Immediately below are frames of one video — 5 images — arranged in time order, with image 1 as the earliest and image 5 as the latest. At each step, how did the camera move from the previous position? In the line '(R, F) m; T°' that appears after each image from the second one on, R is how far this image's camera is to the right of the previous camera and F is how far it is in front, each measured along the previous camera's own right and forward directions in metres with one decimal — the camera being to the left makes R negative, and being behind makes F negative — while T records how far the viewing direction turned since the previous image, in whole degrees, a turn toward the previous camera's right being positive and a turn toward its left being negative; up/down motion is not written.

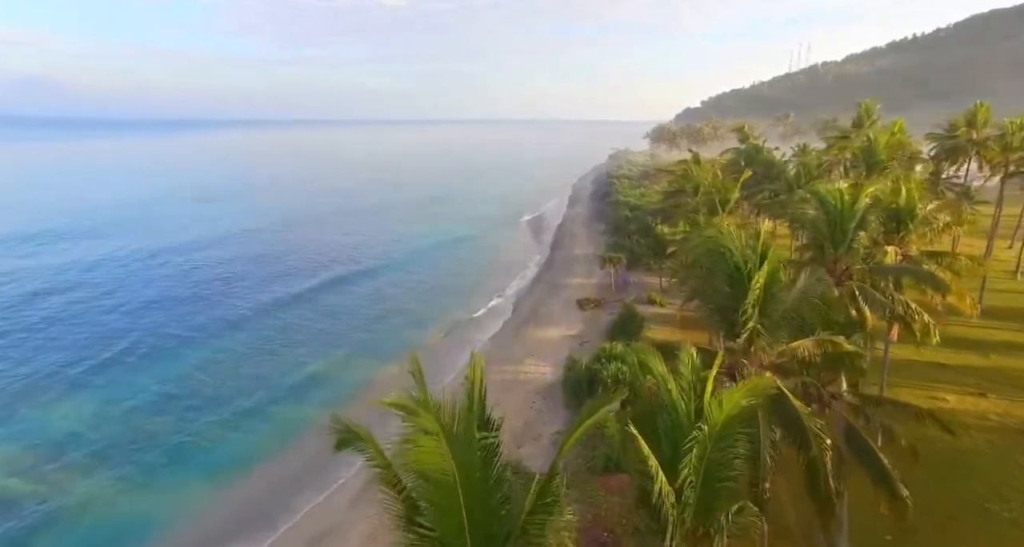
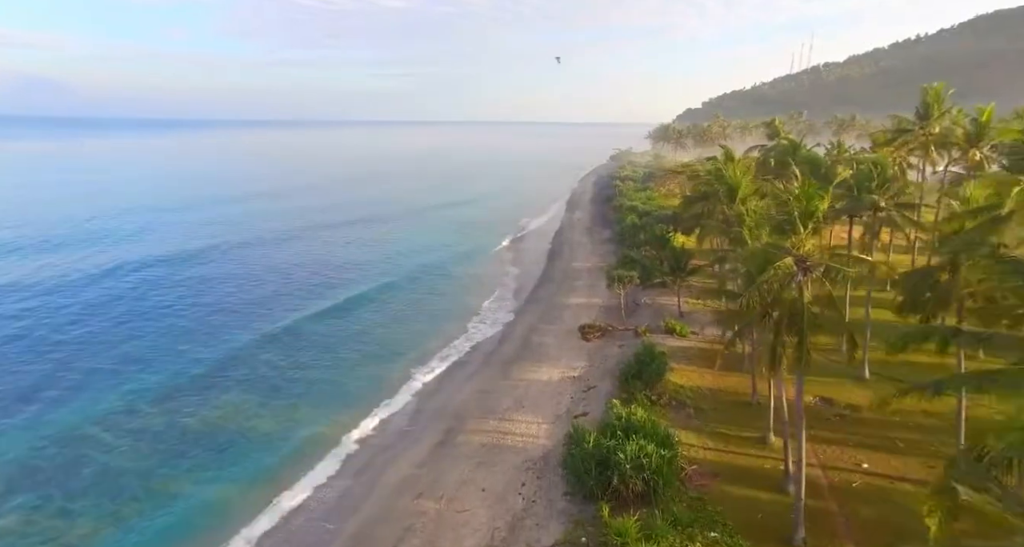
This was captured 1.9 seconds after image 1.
(+0.7, +7.2) m; 0°
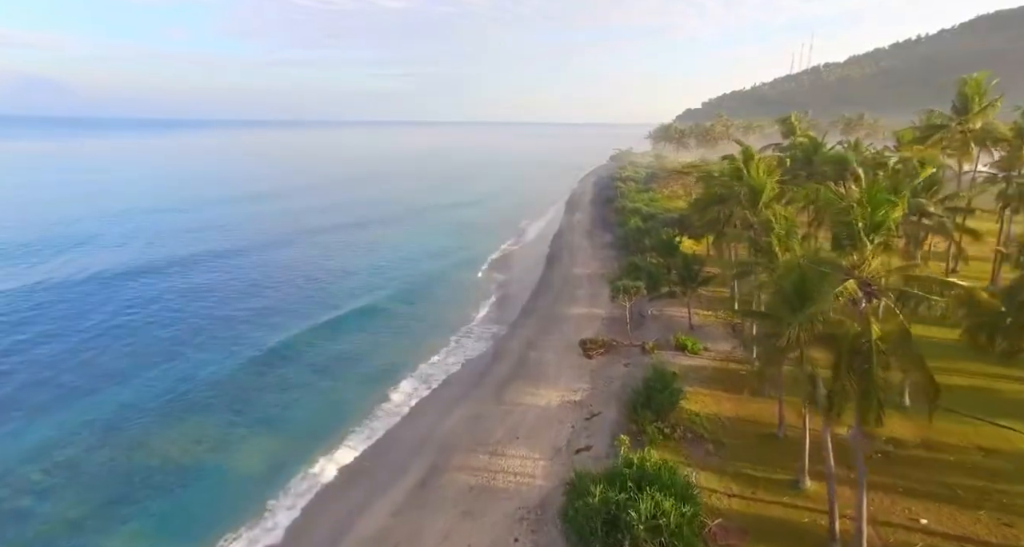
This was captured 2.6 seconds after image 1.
(+0.3, +3.0) m; 0°
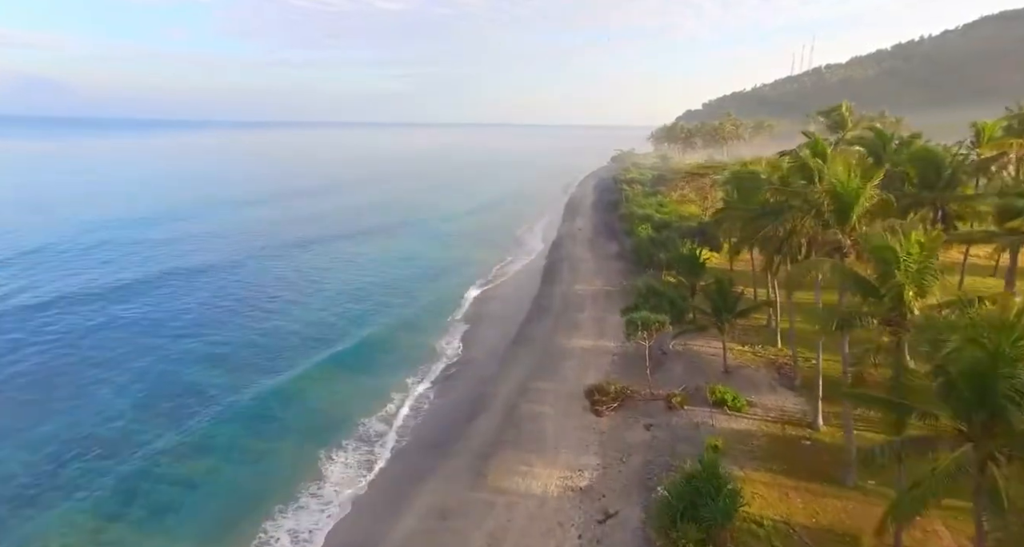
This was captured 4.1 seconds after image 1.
(+0.5, +7.0) m; 0°
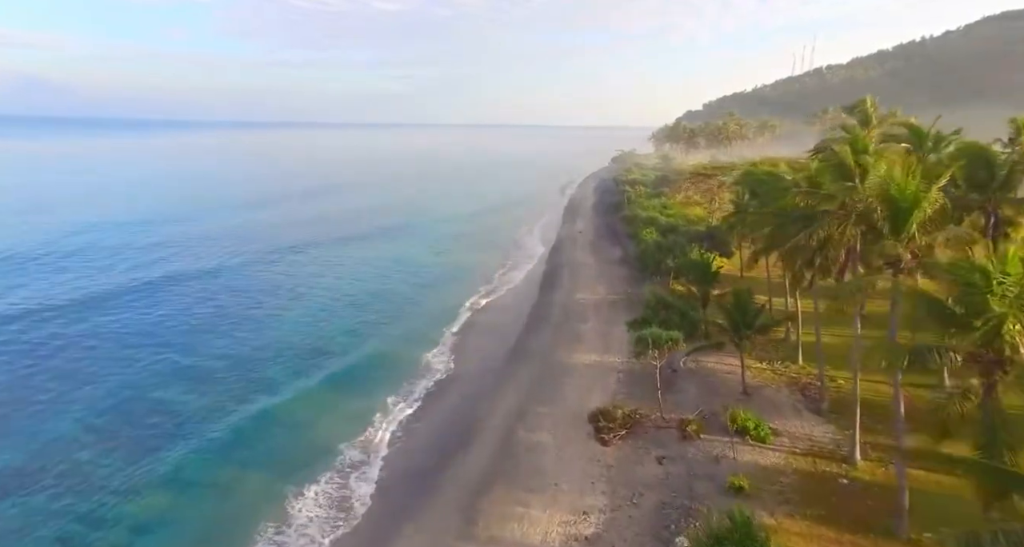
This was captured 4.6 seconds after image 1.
(+0.2, +2.5) m; 0°
